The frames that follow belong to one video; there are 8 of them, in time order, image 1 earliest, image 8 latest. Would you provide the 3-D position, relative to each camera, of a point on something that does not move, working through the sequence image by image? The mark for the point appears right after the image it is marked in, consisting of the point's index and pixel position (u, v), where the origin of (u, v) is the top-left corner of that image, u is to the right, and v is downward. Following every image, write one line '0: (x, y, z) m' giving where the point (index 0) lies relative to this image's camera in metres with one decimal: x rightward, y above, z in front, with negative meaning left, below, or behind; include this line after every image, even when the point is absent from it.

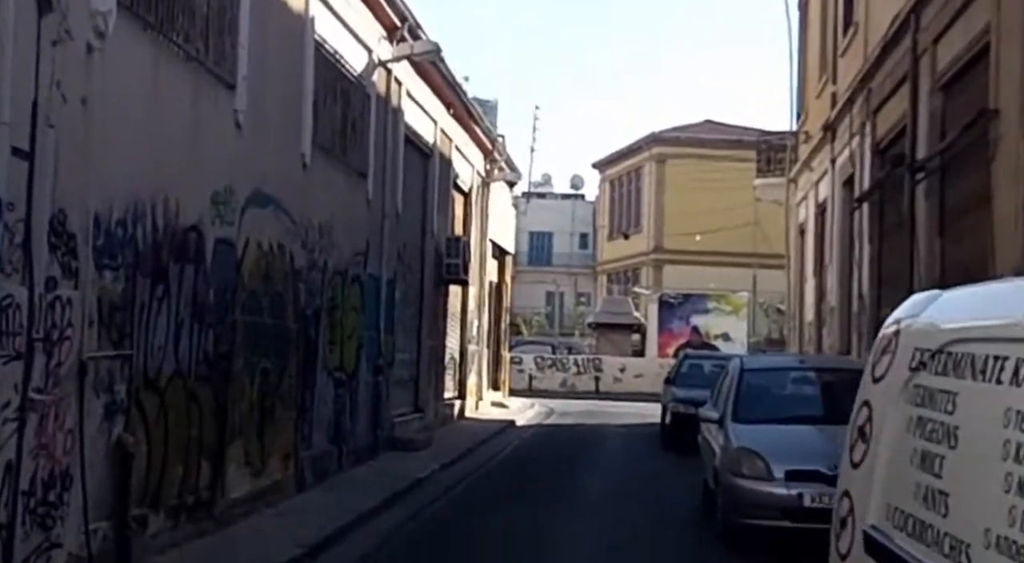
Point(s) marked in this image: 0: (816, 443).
0: (+2.7, -1.4, +12.9) m
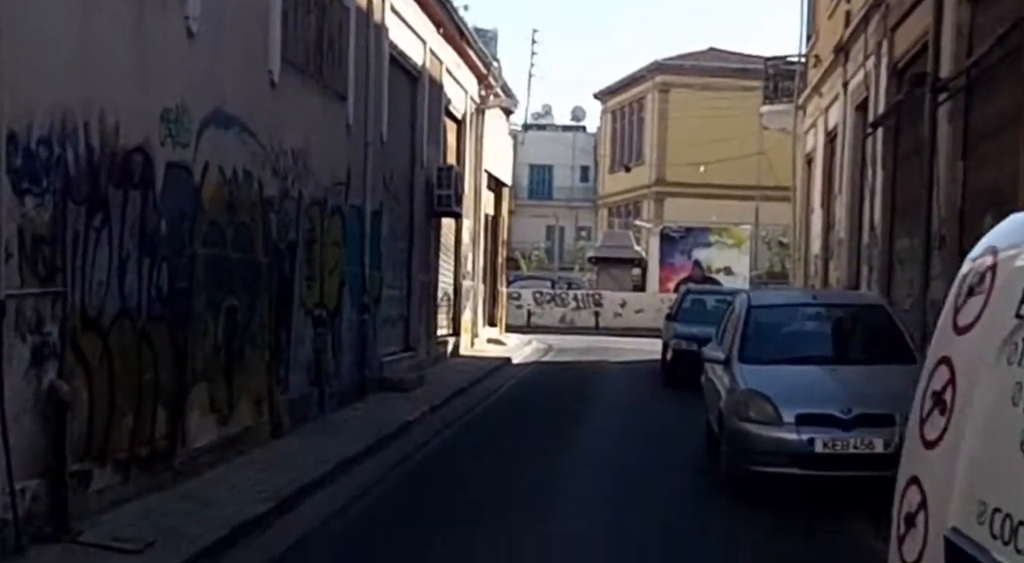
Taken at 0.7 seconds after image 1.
0: (+2.6, -0.9, +11.9) m
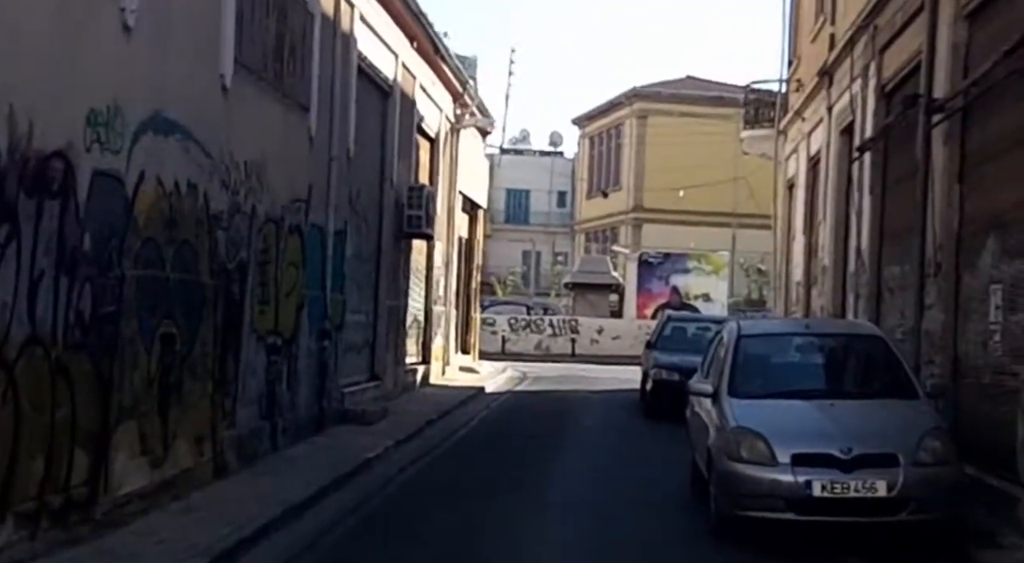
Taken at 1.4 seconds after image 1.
0: (+2.4, -1.1, +10.8) m
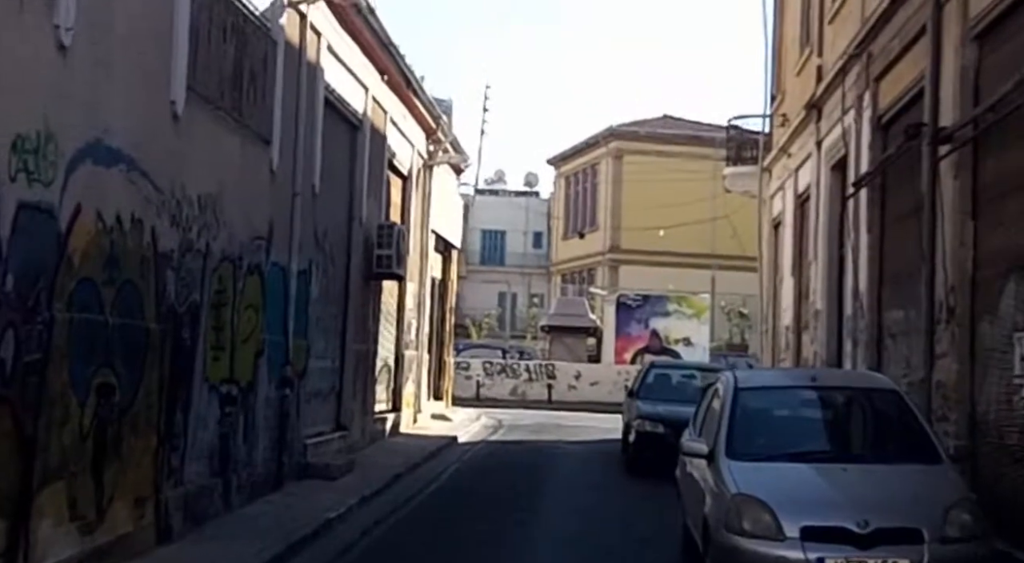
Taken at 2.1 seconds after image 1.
0: (+2.2, -1.4, +9.8) m
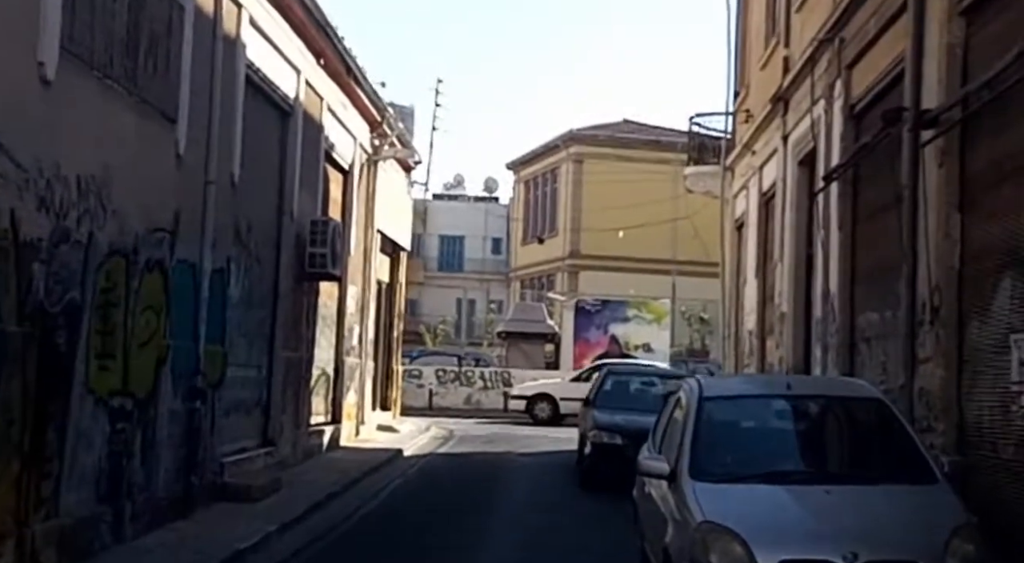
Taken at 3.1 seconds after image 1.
0: (+1.8, -1.3, +8.3) m
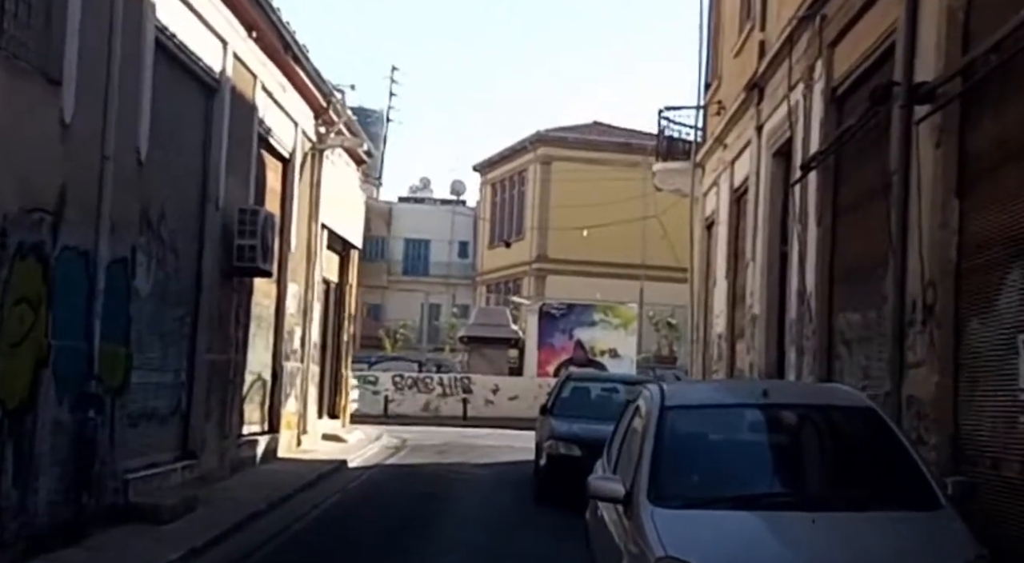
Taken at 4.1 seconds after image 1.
0: (+1.4, -1.3, +6.7) m
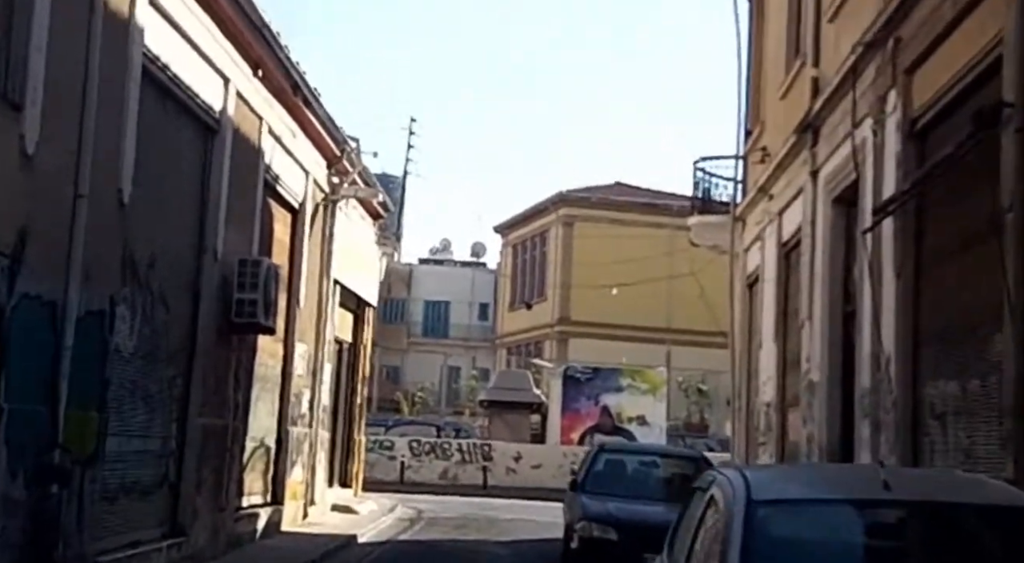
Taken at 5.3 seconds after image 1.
0: (+1.5, -1.5, +4.9) m
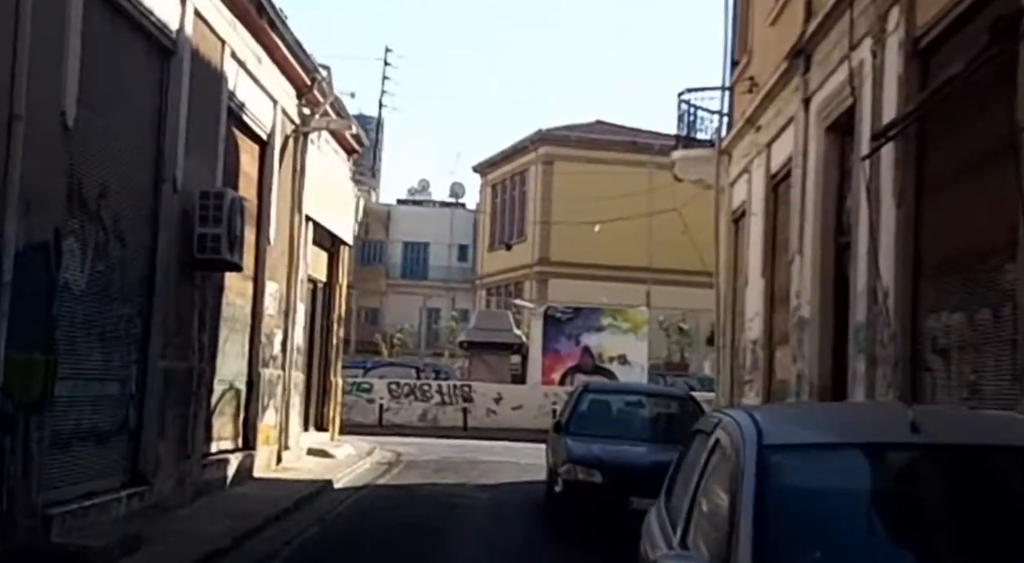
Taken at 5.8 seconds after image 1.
0: (+1.5, -1.2, +4.2) m
